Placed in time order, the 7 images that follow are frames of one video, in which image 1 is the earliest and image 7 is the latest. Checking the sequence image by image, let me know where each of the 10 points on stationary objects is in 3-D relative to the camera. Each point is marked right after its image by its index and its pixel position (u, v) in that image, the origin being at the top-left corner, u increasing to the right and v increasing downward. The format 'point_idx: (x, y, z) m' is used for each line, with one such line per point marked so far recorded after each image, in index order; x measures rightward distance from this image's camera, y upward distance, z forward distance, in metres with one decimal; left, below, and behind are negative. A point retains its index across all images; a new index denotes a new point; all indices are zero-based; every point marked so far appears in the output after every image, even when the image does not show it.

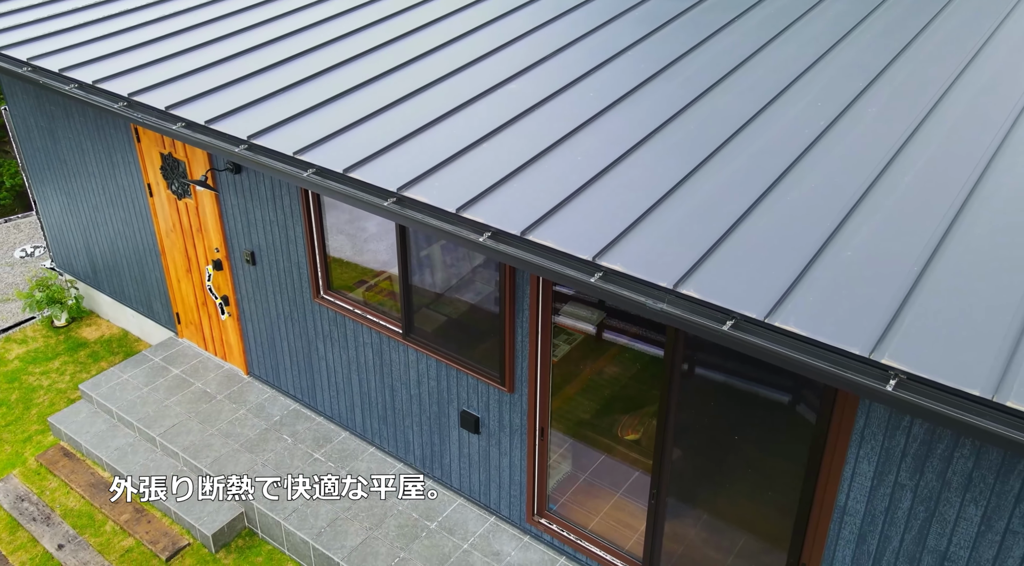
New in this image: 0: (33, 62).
0: (-2.9, +1.4, +5.9) m
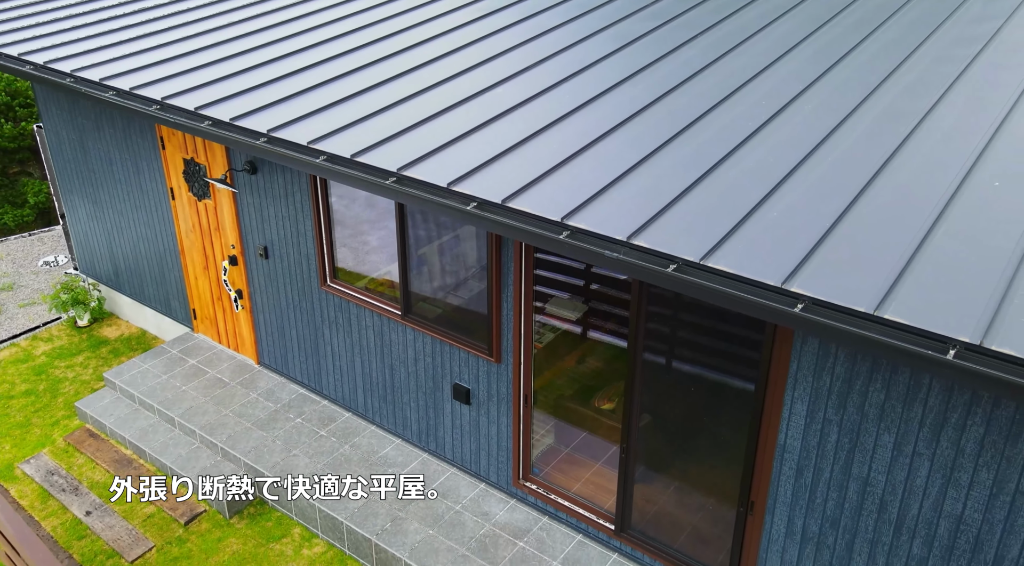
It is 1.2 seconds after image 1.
0: (-2.9, +1.5, +6.6) m
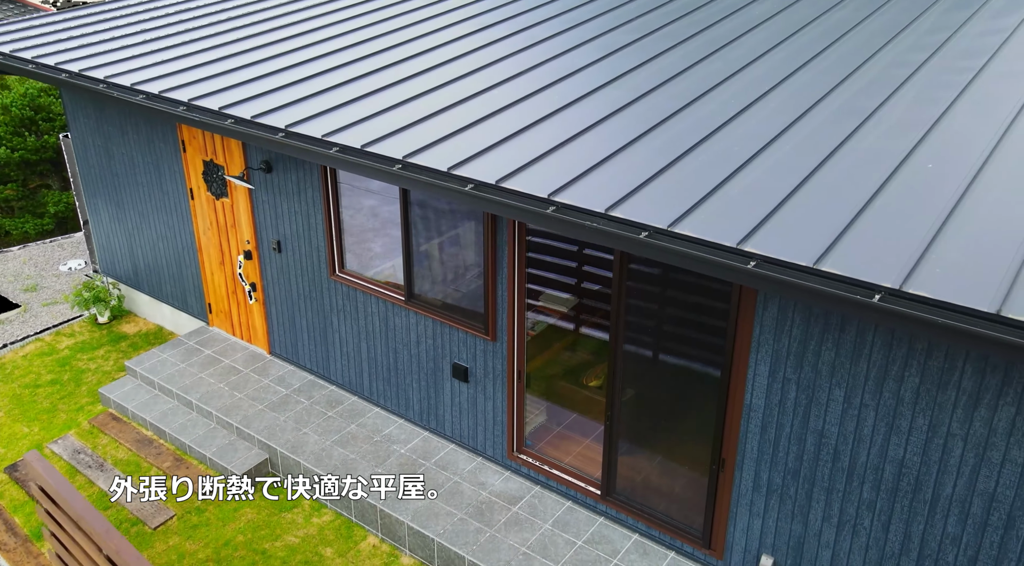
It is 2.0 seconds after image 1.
0: (-3.0, +1.5, +7.3) m
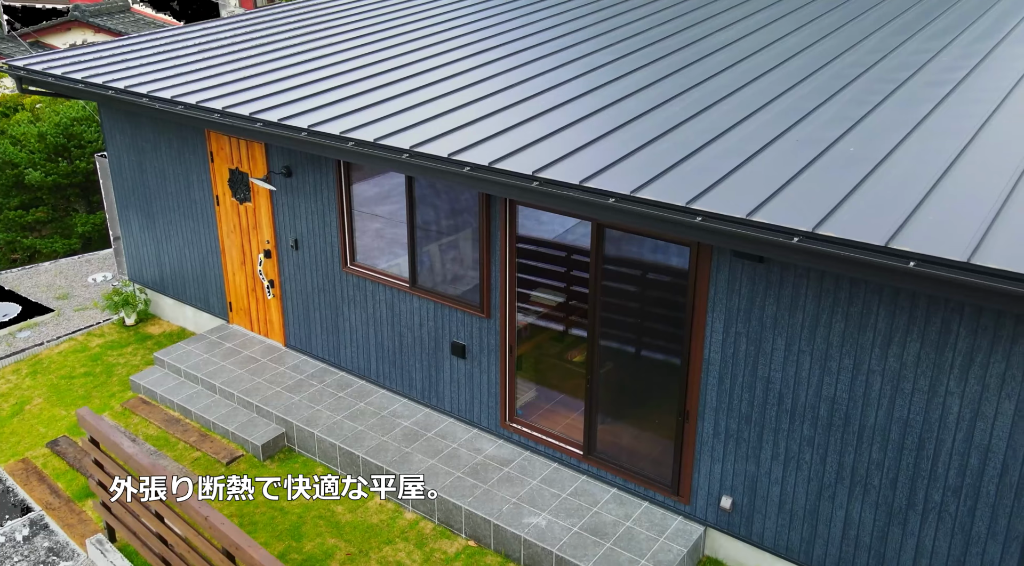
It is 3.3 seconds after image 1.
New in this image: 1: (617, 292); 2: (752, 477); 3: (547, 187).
0: (-3.0, +1.6, +8.2) m
1: (+0.7, -0.1, +6.5) m
2: (+1.6, -1.3, +6.2) m
3: (+0.2, +0.6, +5.7) m
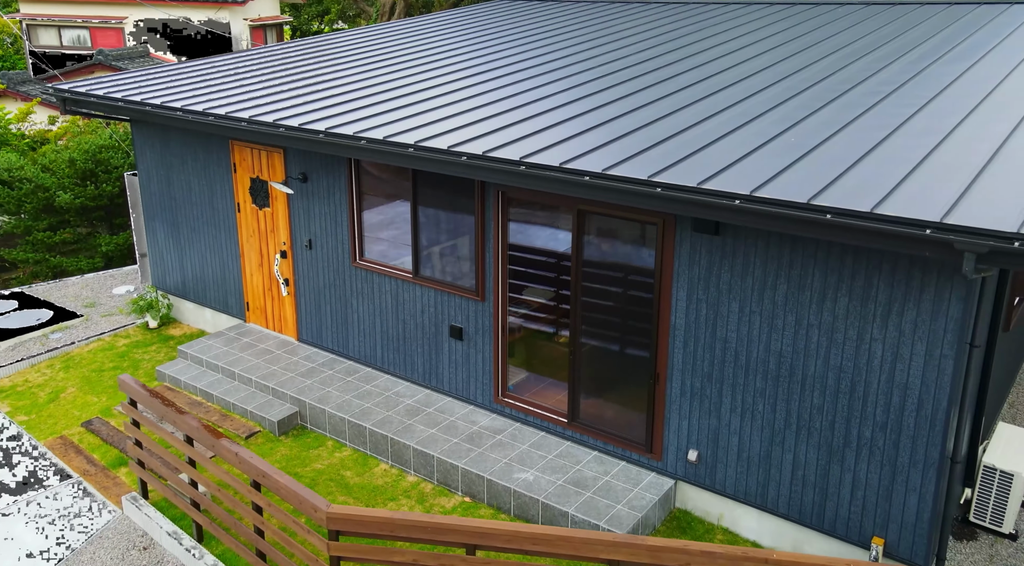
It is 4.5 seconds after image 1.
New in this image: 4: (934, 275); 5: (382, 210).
0: (-3.1, +1.7, +9.2) m
1: (+0.6, +0.1, +7.5) m
2: (+1.5, -1.1, +7.1) m
3: (+0.1, +0.8, +6.6) m
4: (+2.6, +0.1, +5.8) m
5: (-1.2, +0.7, +8.9) m
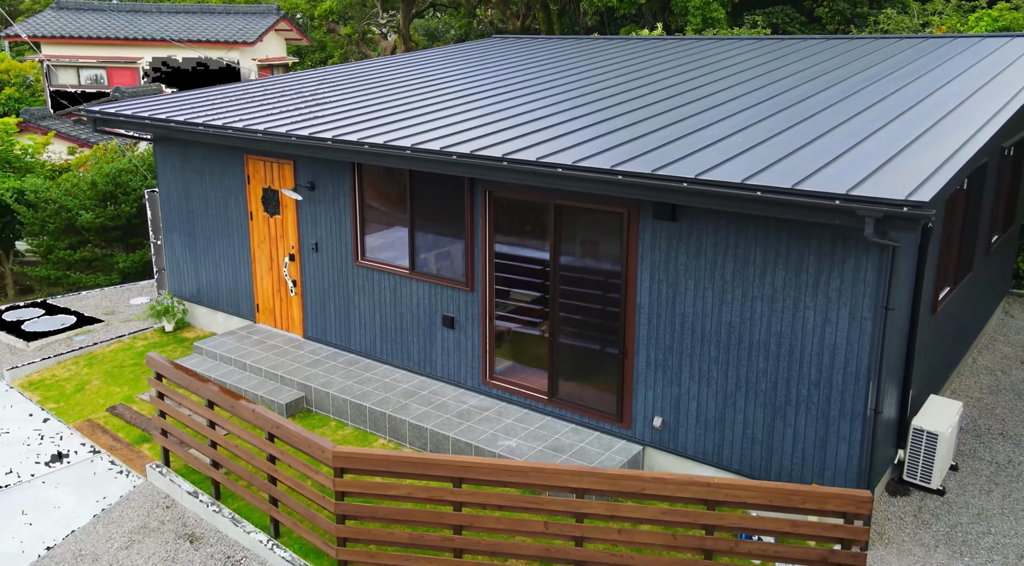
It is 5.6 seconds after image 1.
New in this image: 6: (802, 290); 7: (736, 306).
0: (-3.3, +1.7, +10.3) m
1: (+0.5, +0.2, +8.5) m
2: (+1.4, -1.0, +8.0) m
3: (0.0, +0.9, +7.7) m
4: (+2.4, +0.2, +6.8) m
5: (-1.4, +0.7, +9.9) m
6: (+2.1, -0.1, +7.1) m
7: (+1.7, -0.2, +7.5) m
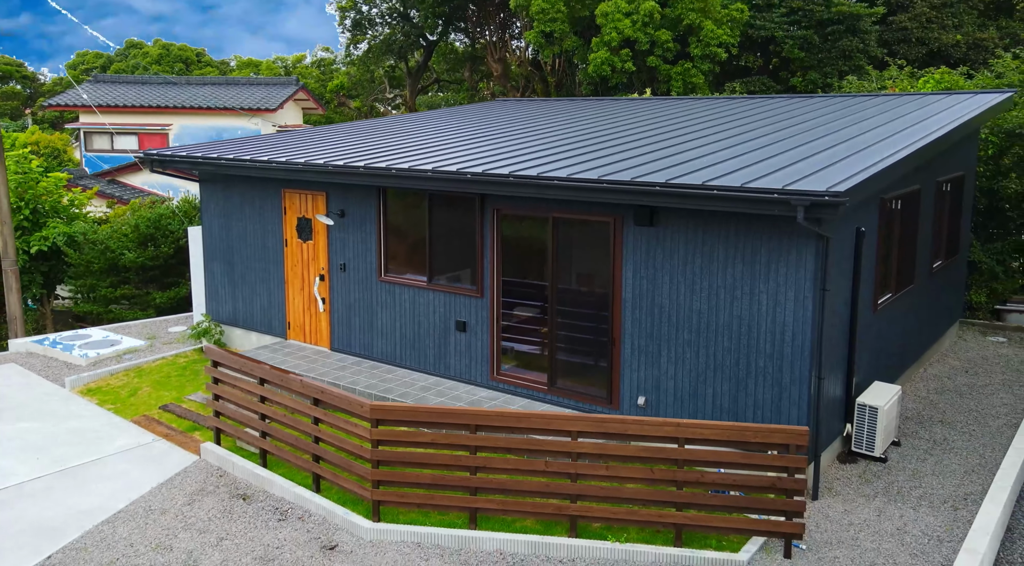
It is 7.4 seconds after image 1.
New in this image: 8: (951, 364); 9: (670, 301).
0: (-3.2, +1.5, +11.9) m
1: (+0.6, +0.2, +10.0) m
2: (+1.4, -0.9, +9.5) m
3: (+0.1, +1.0, +9.3) m
4: (+2.5, +0.4, +8.4) m
5: (-1.3, +0.6, +11.5) m
6: (+2.2, 0.0, +8.6) m
7: (+1.8, -0.1, +9.0) m
8: (+5.8, -1.1, +12.8) m
9: (+1.5, -0.2, +9.2) m
